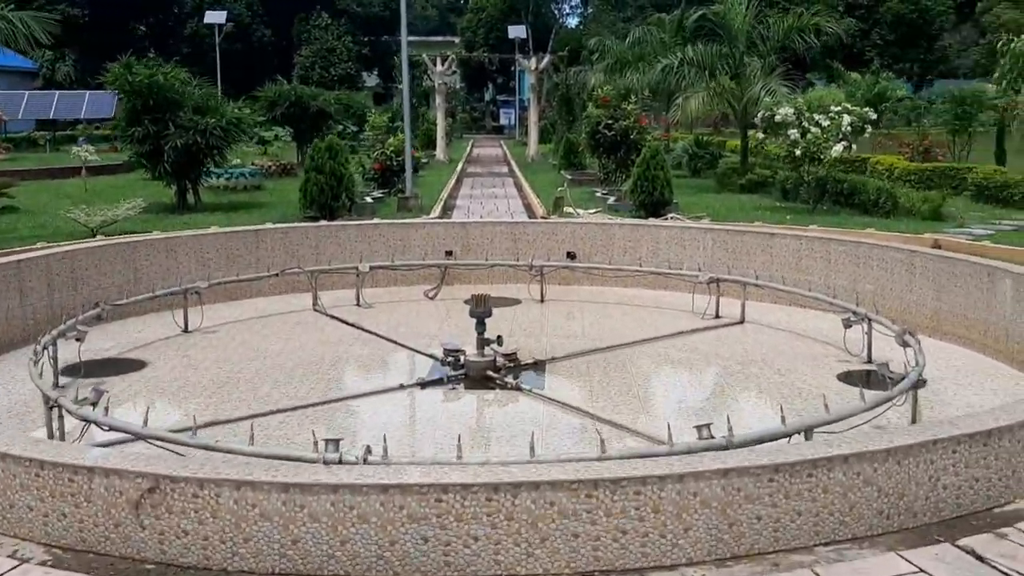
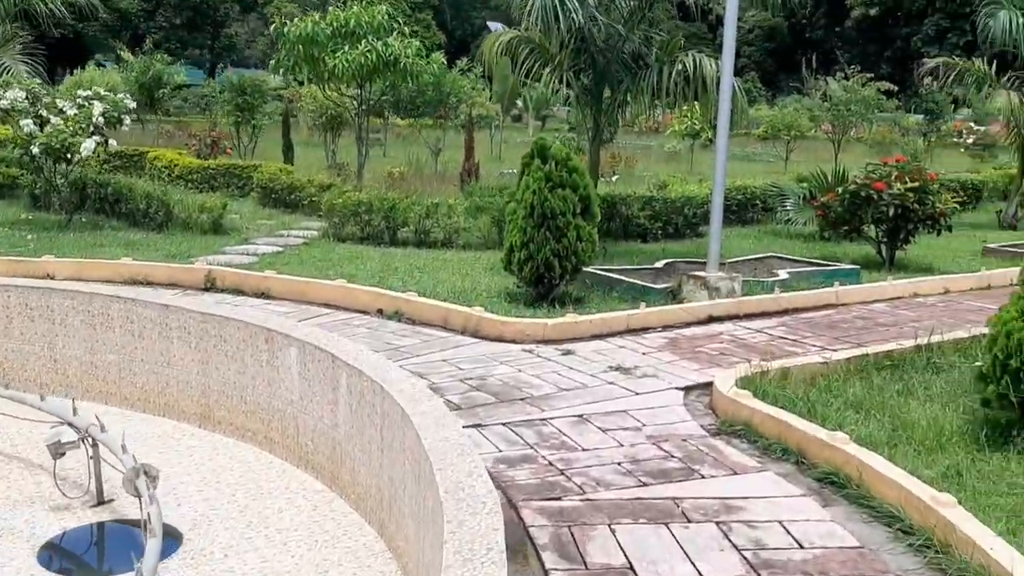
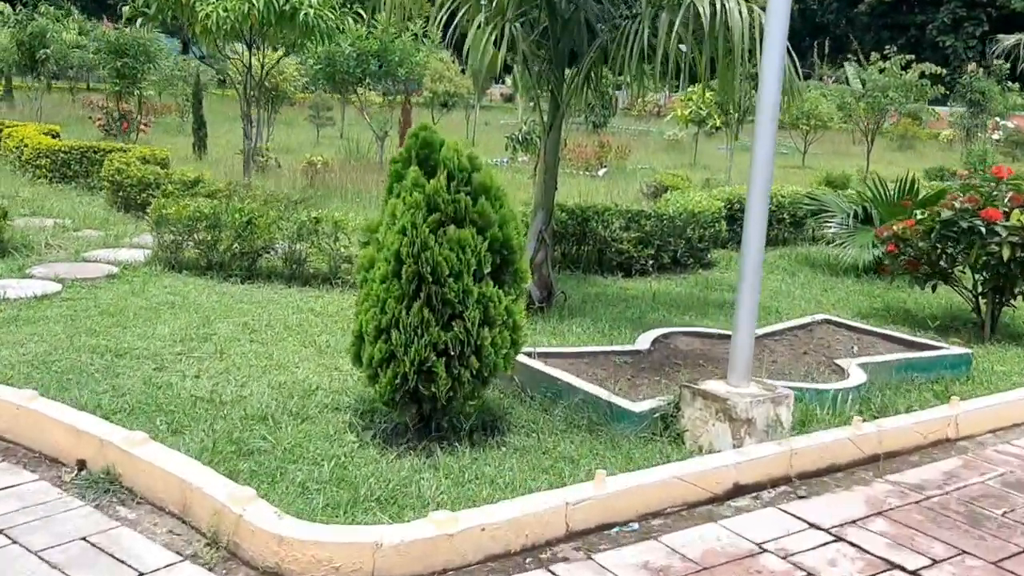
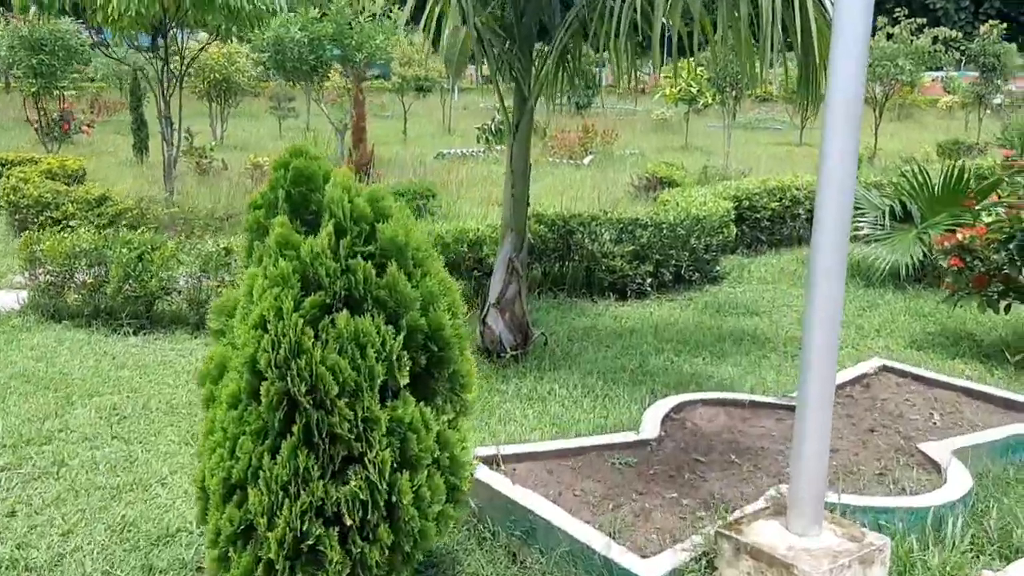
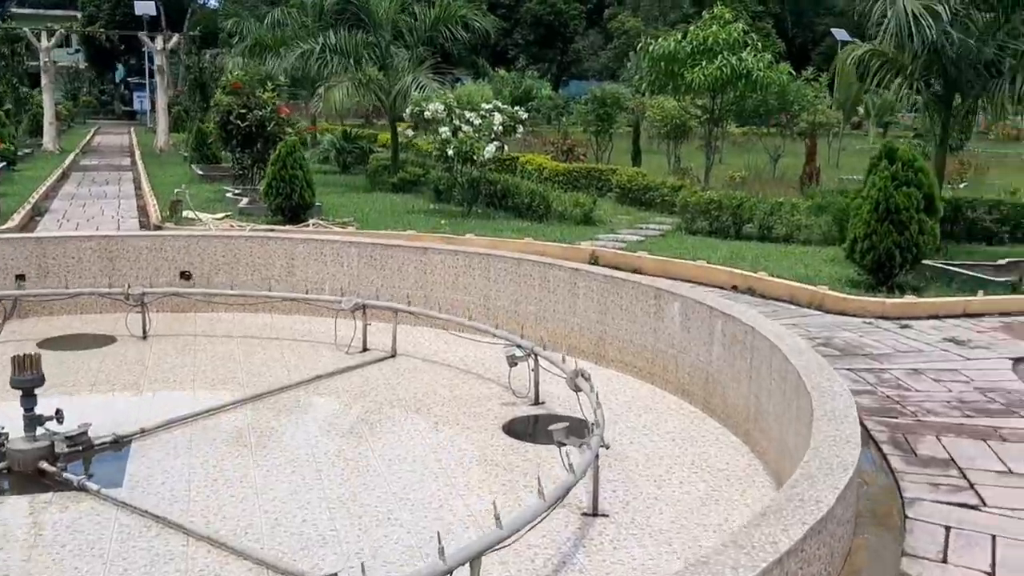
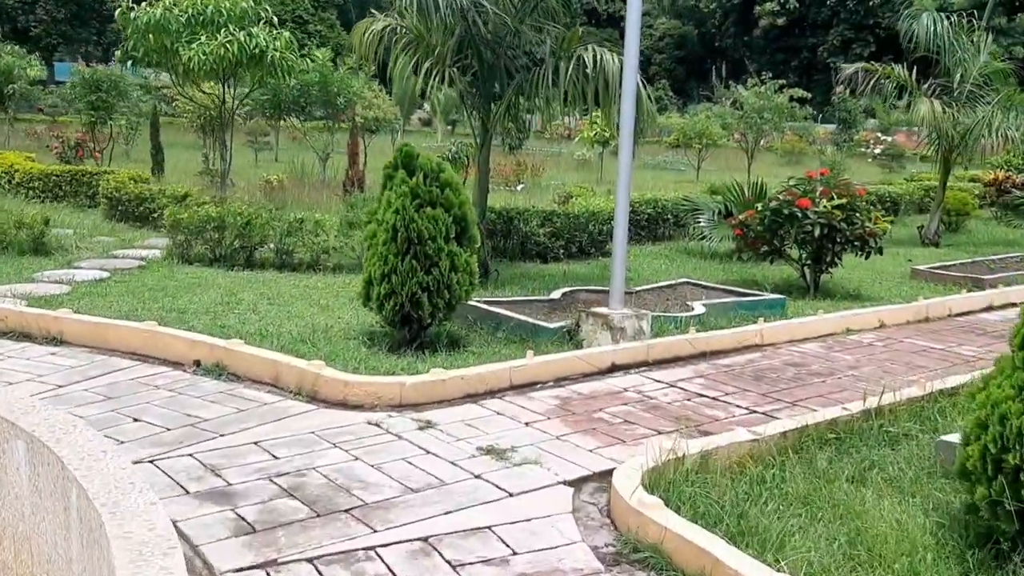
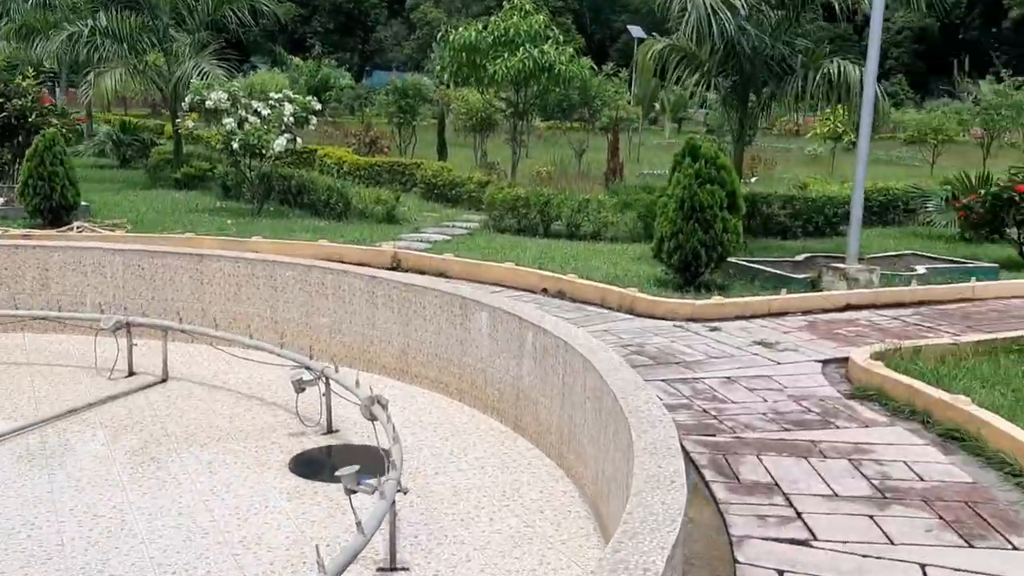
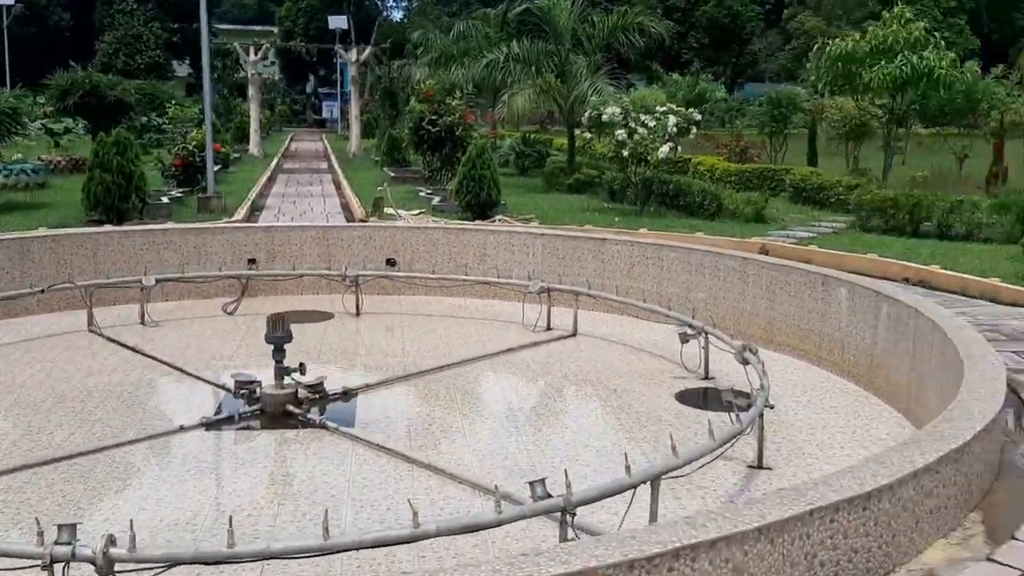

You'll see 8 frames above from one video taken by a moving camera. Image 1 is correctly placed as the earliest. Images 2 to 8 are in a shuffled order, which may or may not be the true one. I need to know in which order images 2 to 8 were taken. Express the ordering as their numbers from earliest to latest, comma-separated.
8, 5, 7, 2, 6, 3, 4
